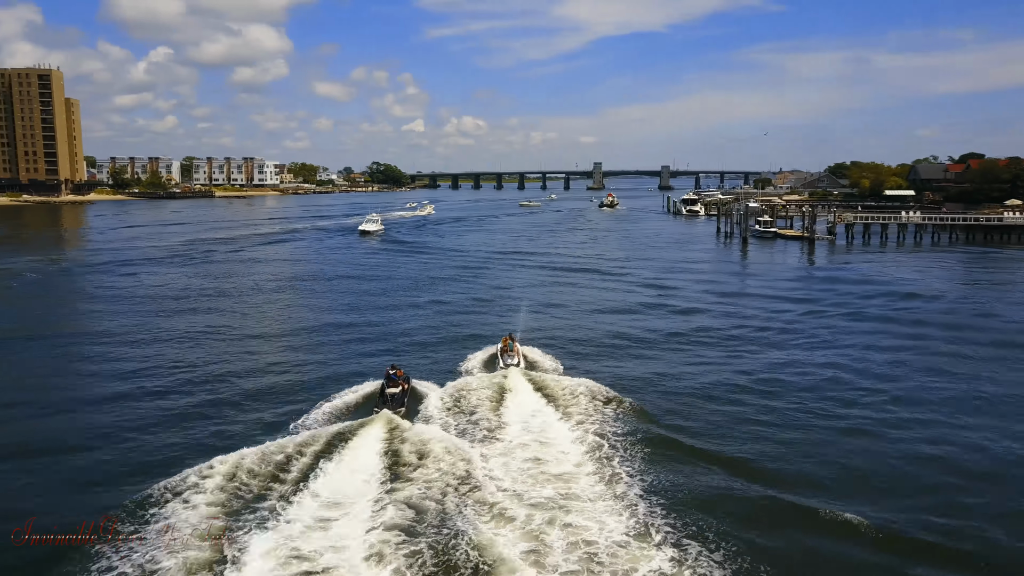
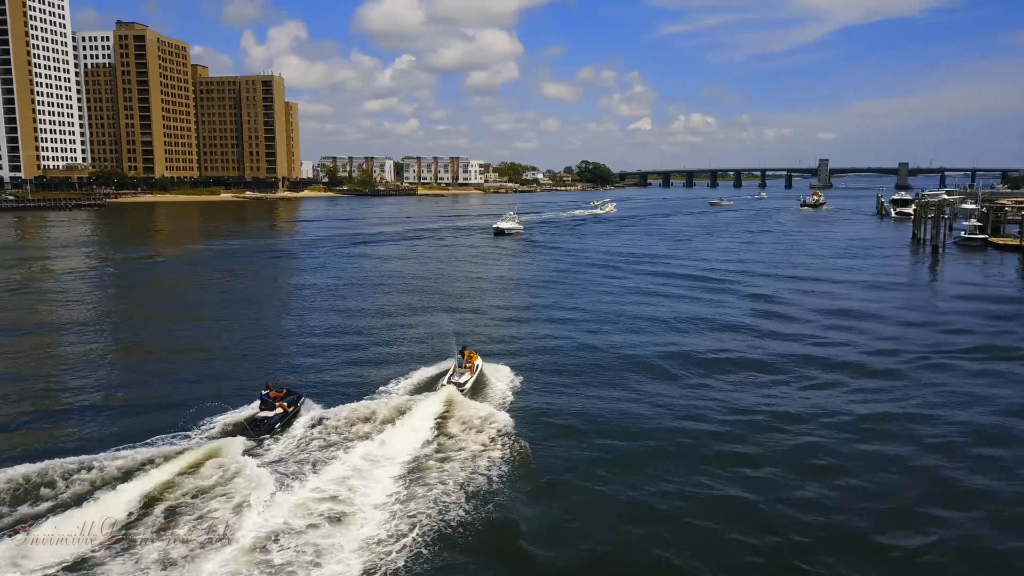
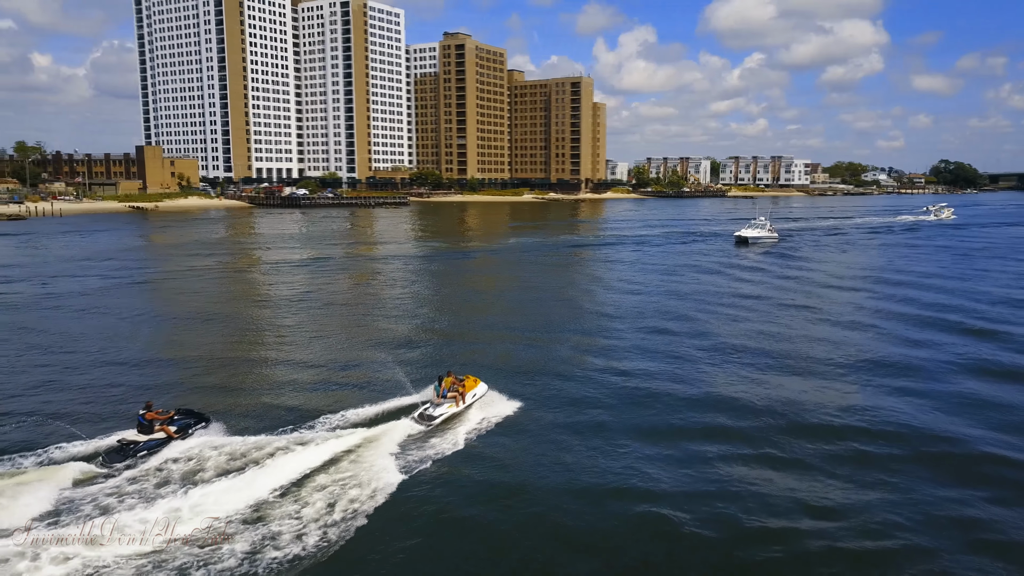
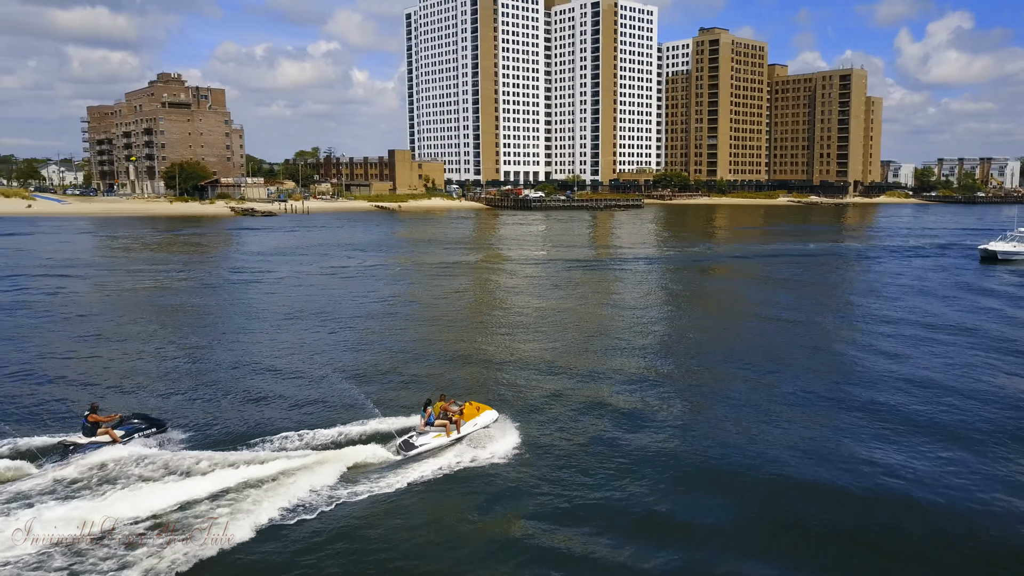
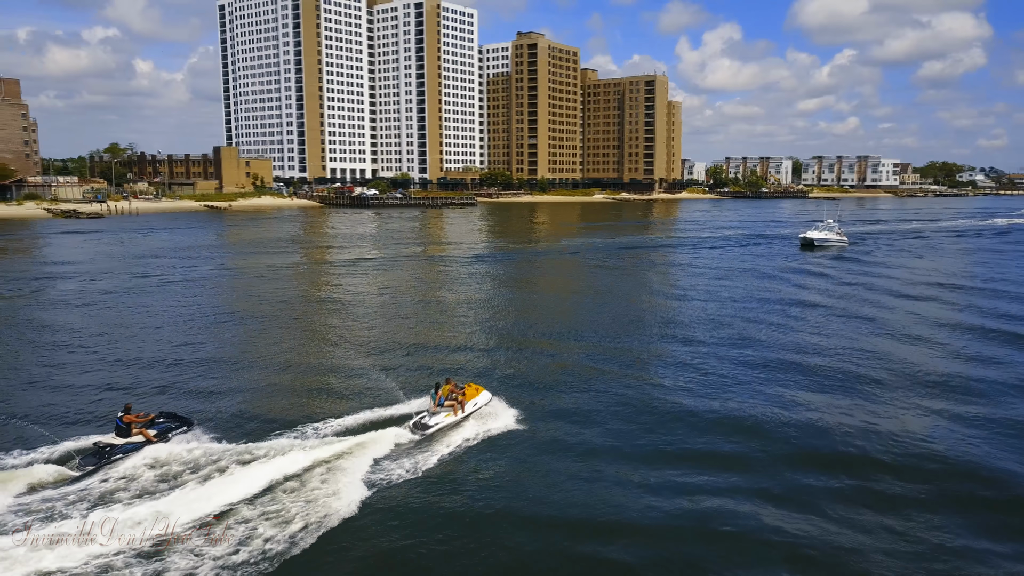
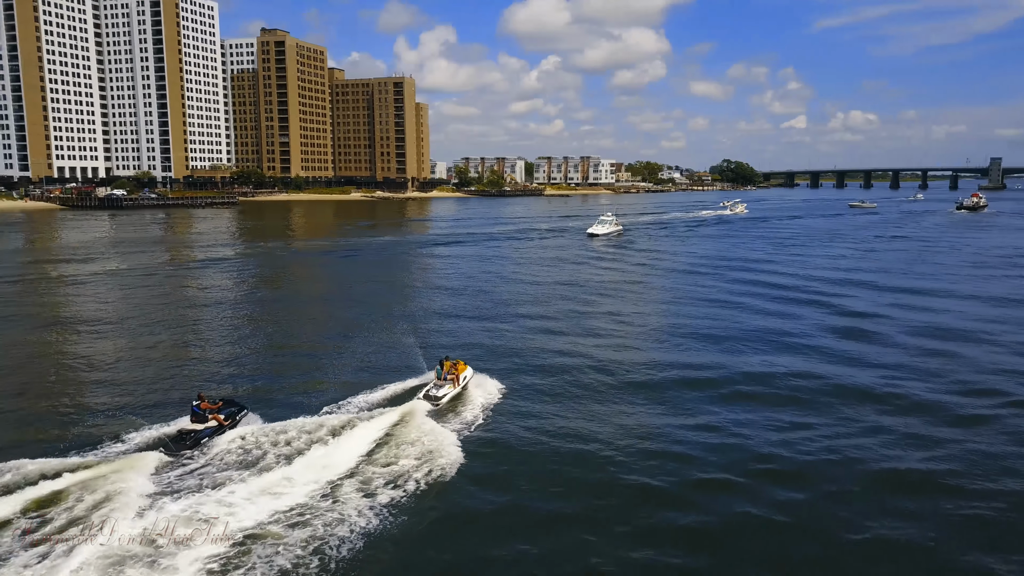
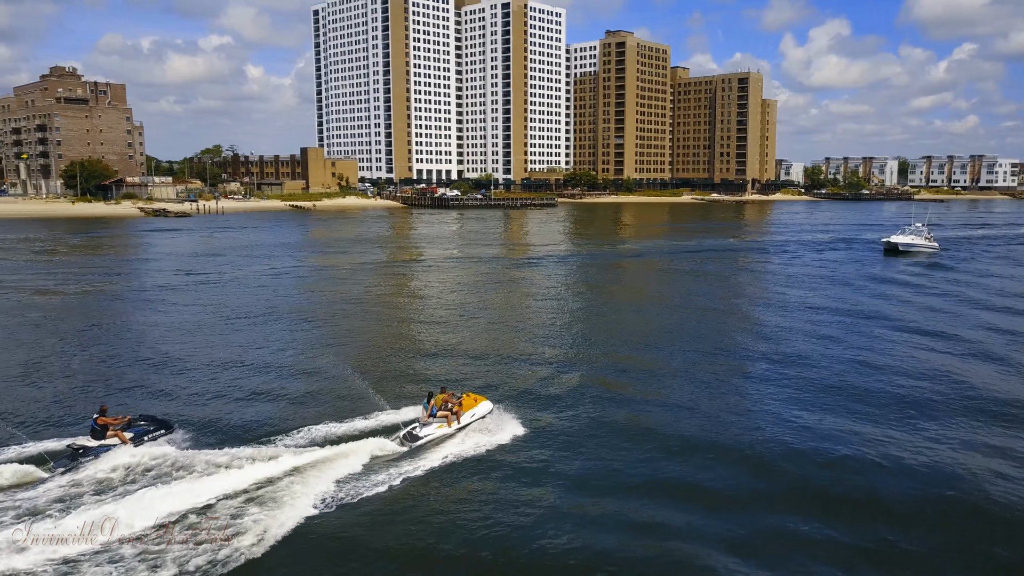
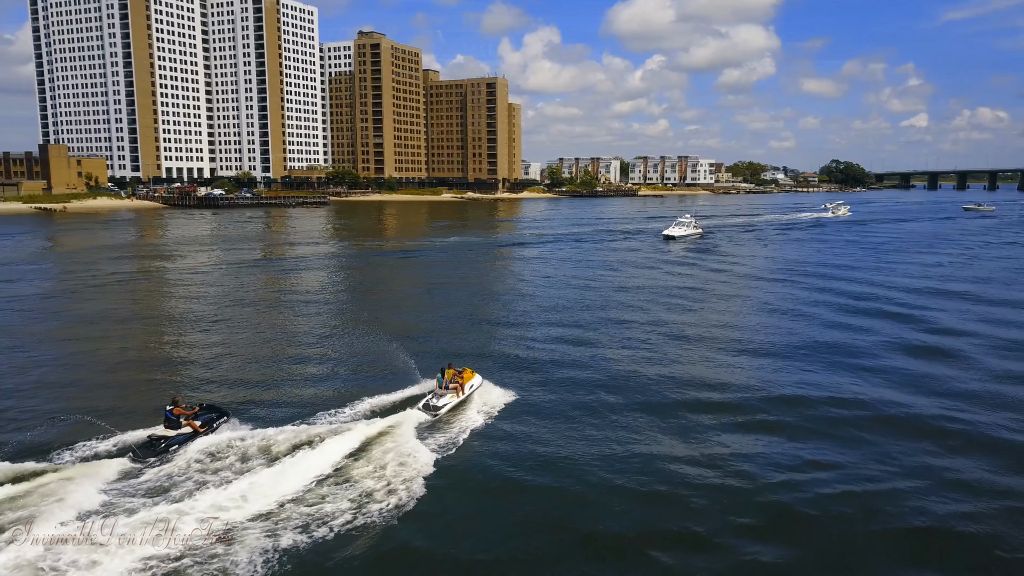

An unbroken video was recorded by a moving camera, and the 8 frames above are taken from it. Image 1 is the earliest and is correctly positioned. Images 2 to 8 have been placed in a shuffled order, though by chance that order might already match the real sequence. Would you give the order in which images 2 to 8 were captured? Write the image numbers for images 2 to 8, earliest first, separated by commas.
2, 6, 8, 3, 5, 7, 4
